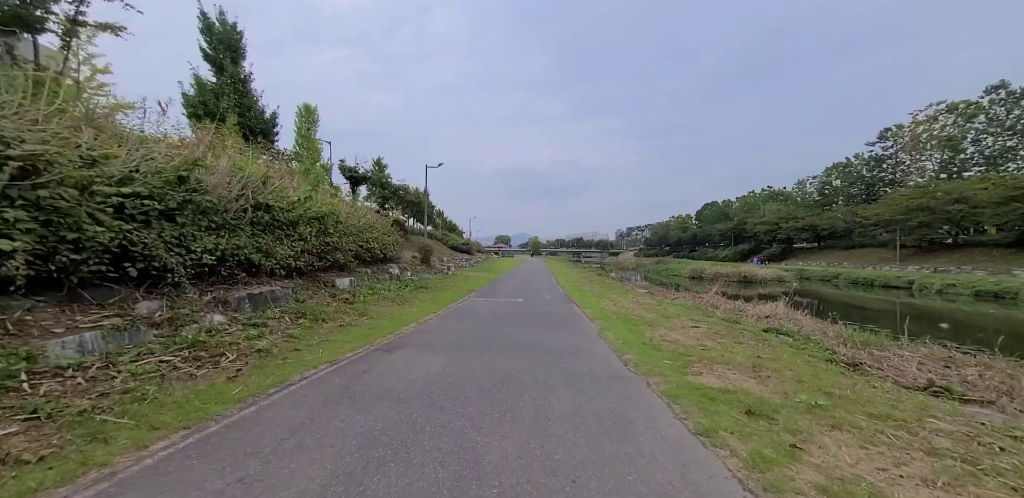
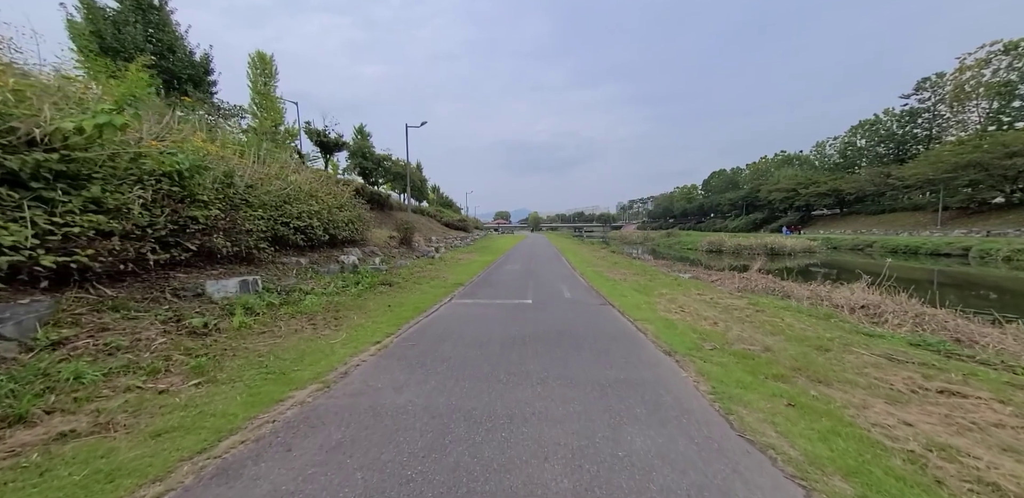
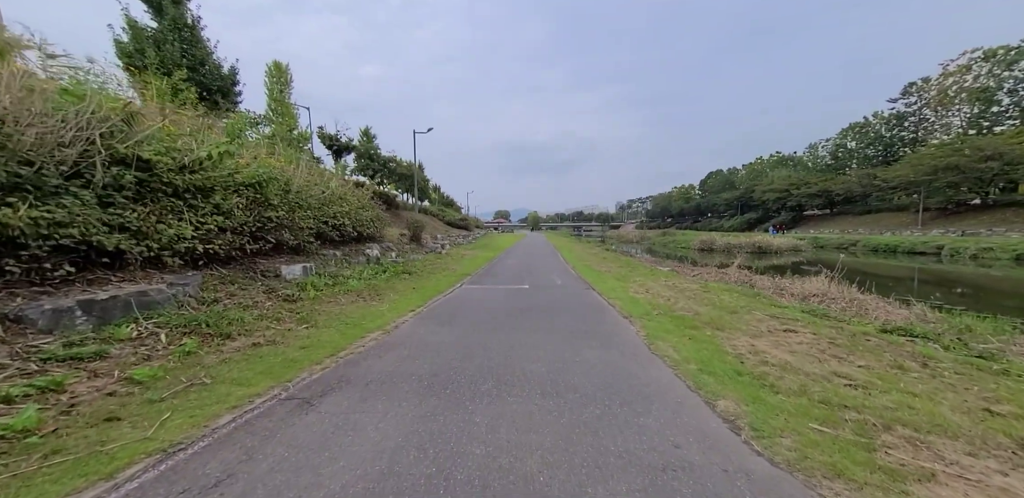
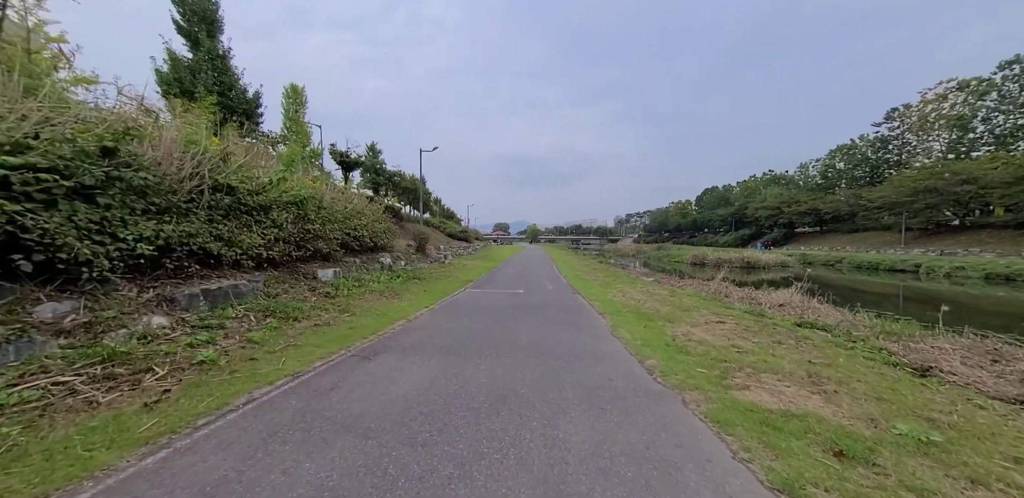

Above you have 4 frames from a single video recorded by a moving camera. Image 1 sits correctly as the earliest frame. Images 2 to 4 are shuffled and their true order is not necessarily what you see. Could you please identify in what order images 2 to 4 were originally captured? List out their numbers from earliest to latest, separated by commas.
4, 3, 2
